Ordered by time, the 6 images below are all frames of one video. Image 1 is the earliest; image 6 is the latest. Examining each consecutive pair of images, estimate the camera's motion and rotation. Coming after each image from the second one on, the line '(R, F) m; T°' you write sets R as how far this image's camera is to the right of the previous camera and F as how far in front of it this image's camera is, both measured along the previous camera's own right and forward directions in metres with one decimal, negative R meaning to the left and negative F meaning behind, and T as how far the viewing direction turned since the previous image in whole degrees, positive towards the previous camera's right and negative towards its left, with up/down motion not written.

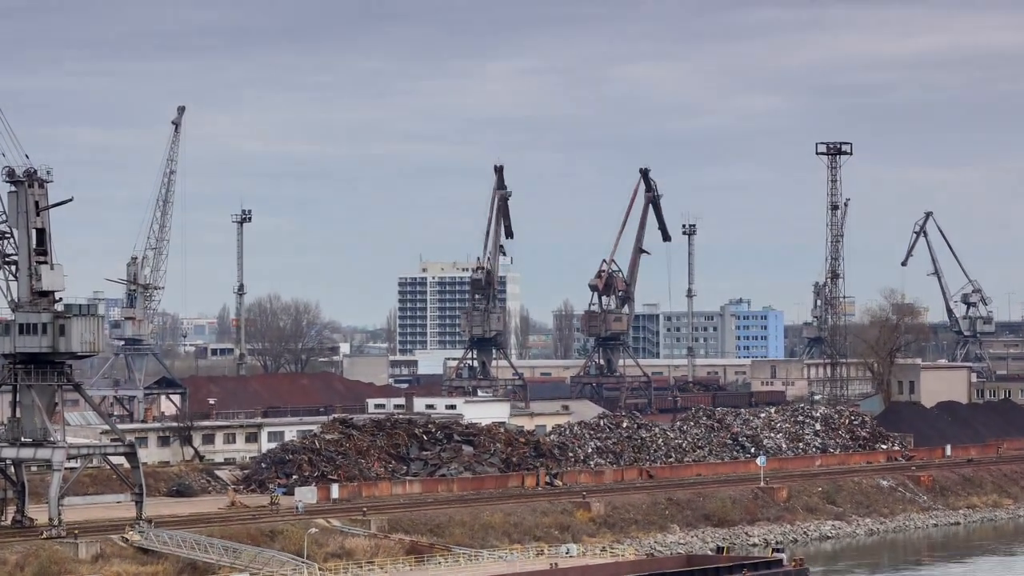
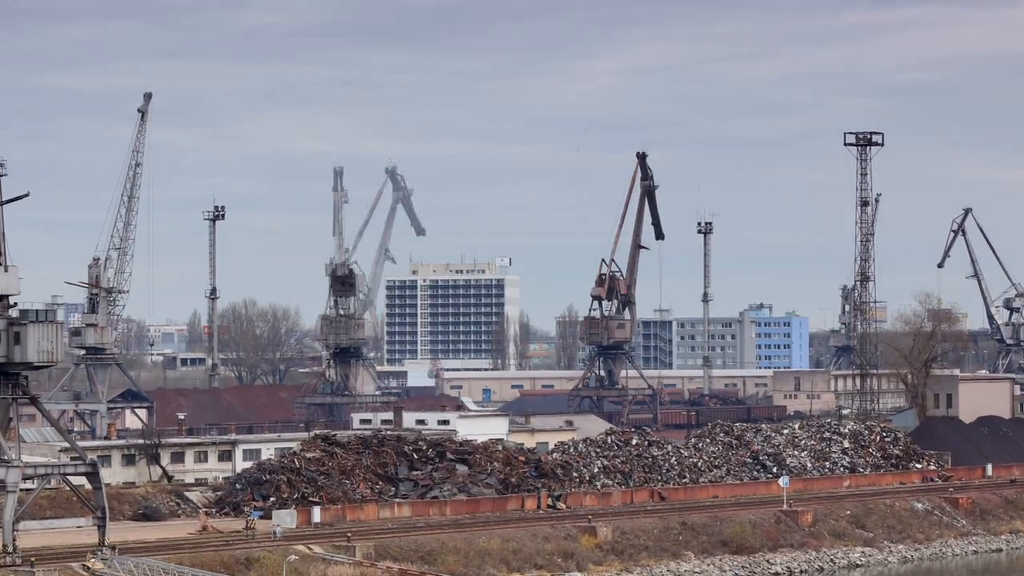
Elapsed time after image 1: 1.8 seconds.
(+0.4, +4.0) m; -1°
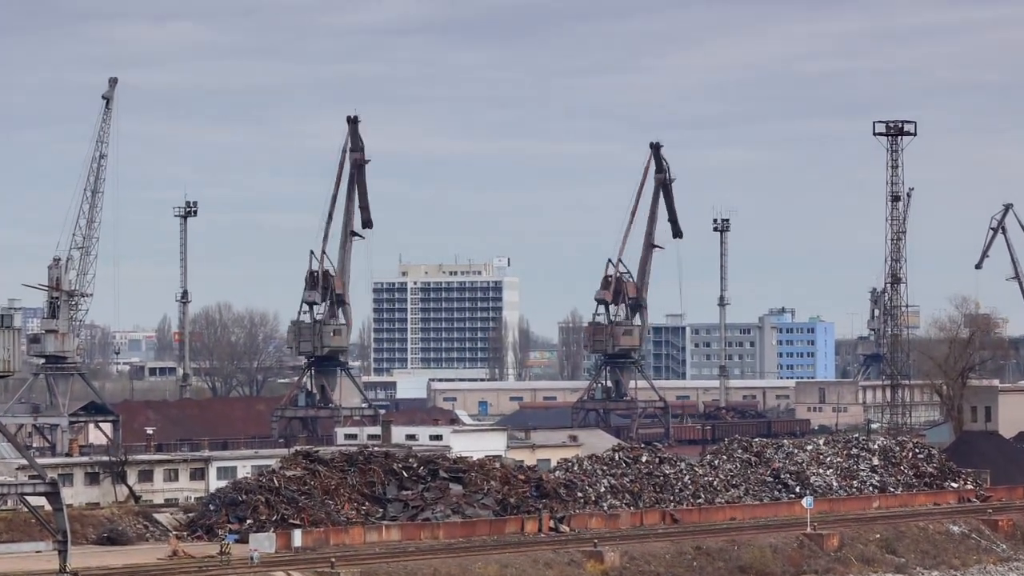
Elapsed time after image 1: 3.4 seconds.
(+0.3, +3.5) m; 0°
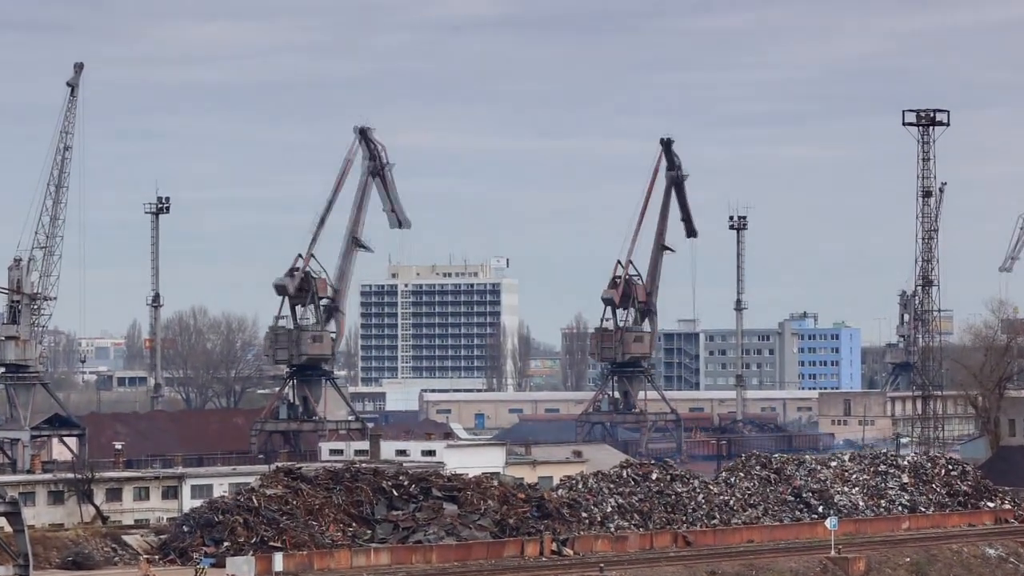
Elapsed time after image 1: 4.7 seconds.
(+0.2, +2.9) m; 0°
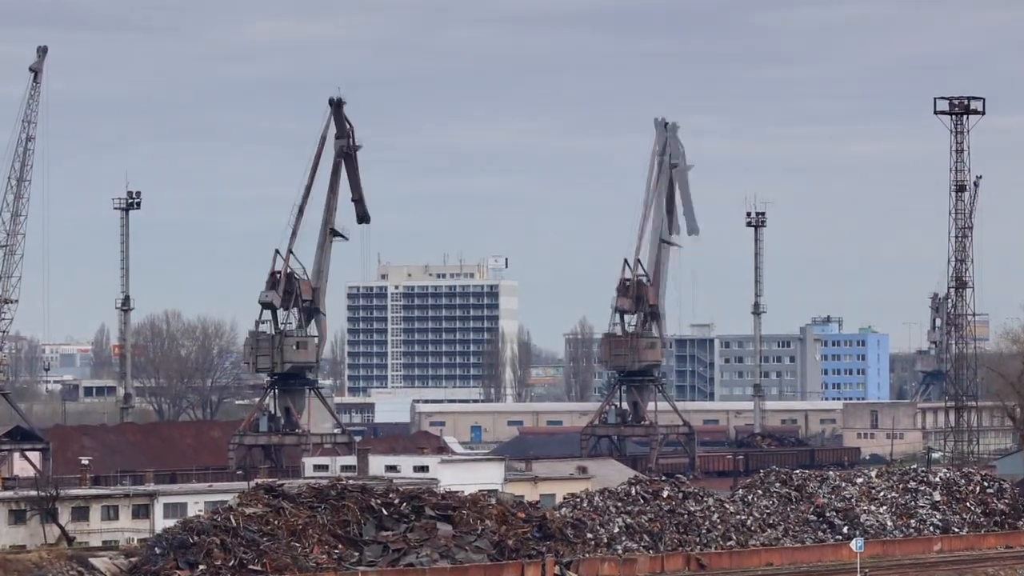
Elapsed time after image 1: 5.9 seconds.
(+0.2, +2.7) m; 0°
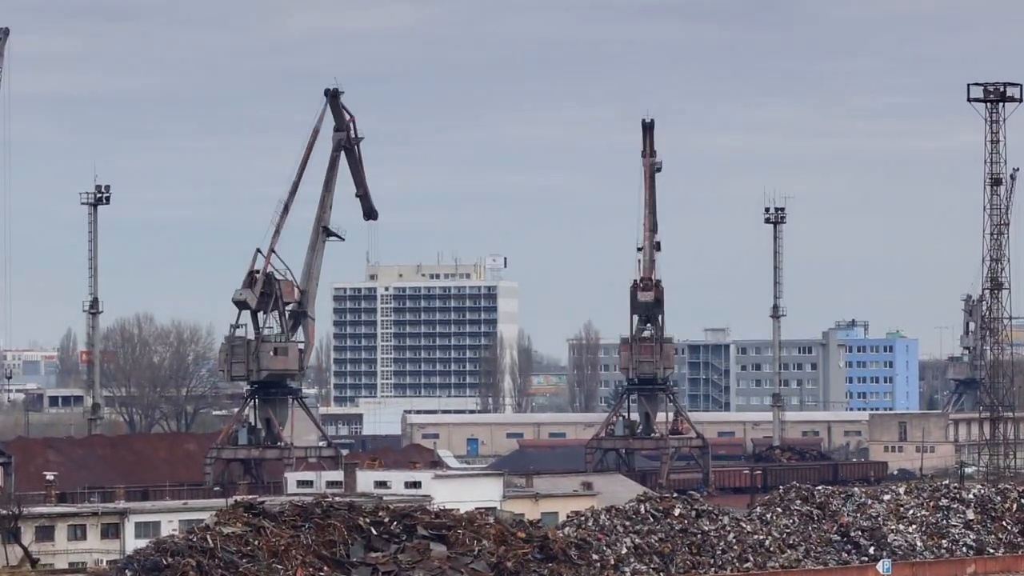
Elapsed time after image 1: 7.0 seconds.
(+0.2, +2.4) m; 0°
